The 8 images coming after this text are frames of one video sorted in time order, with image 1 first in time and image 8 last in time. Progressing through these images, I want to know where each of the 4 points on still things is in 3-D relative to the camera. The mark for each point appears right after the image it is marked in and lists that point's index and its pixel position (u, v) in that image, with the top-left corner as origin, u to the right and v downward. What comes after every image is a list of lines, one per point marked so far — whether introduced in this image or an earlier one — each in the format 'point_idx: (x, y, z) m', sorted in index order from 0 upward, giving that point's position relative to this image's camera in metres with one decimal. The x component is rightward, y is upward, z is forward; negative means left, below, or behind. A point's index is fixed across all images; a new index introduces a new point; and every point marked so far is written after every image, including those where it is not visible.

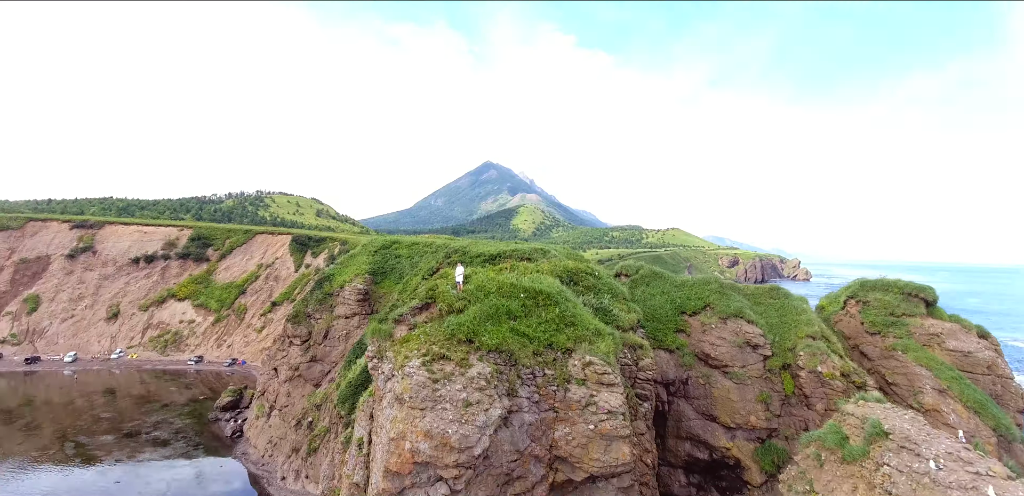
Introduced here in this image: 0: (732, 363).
0: (+9.6, -5.0, +18.7) m
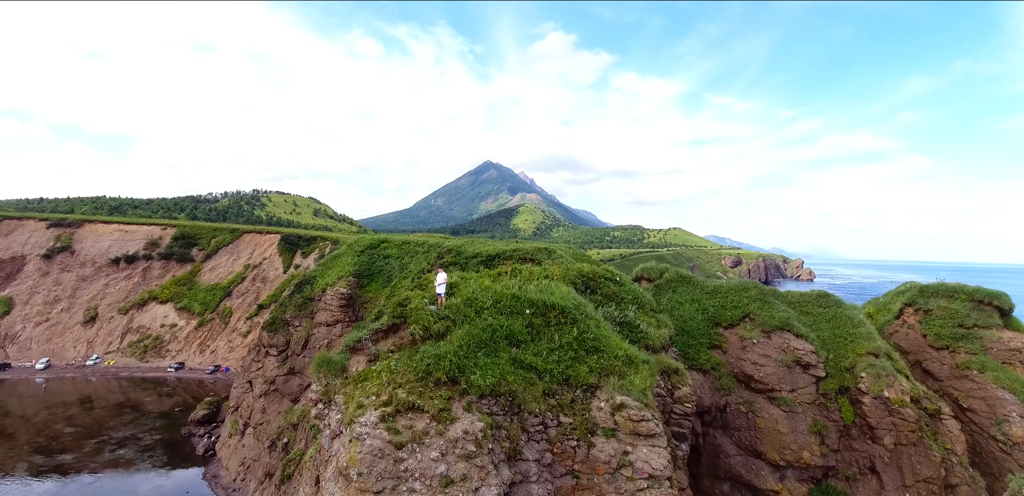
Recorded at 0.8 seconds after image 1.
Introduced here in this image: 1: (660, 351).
0: (+9.6, -5.0, +15.8) m
1: (+5.3, -3.7, +15.3) m
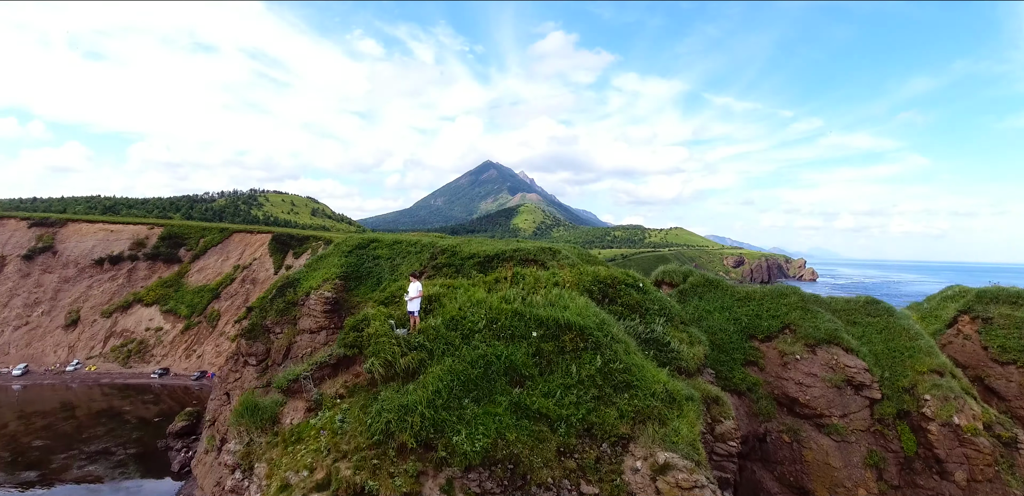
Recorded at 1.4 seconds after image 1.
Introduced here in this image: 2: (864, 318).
0: (+9.6, -5.0, +13.6) m
1: (+5.3, -3.6, +13.1) m
2: (+12.6, -2.5, +16.0) m
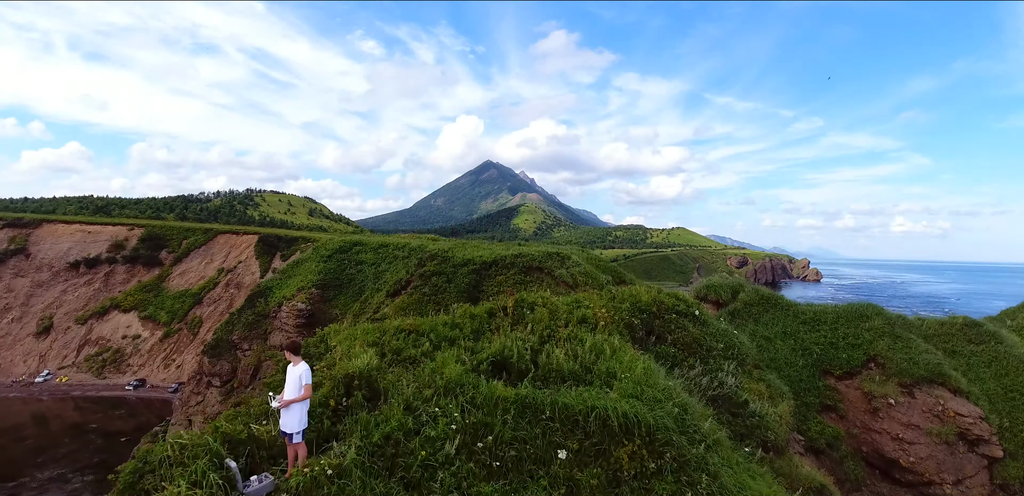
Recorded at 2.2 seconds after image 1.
0: (+9.7, -5.2, +10.6) m
1: (+5.3, -3.8, +10.1) m
2: (+12.6, -2.7, +13.0) m
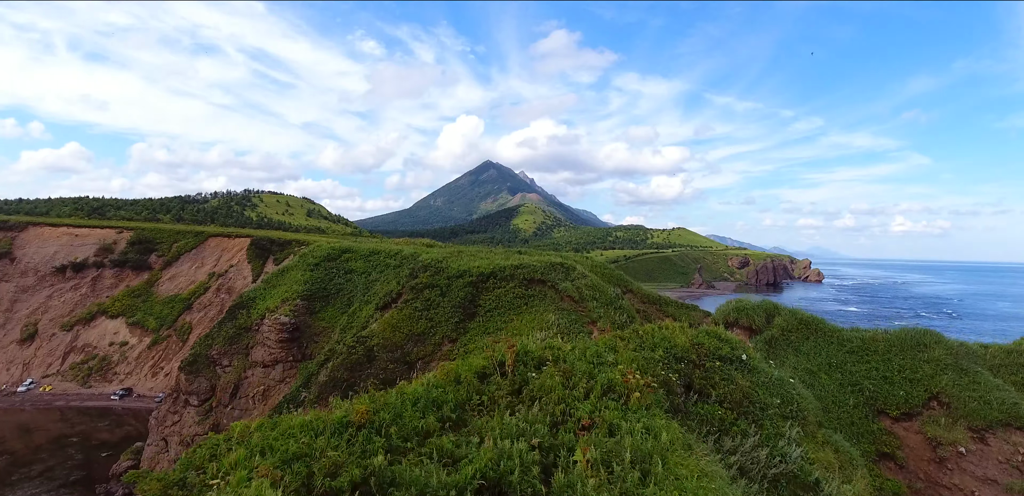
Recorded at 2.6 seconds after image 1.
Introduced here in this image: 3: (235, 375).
0: (+9.7, -5.5, +9.1) m
1: (+5.3, -4.2, +8.6) m
2: (+12.6, -3.0, +11.5) m
3: (-11.9, -5.4, +19.1) m
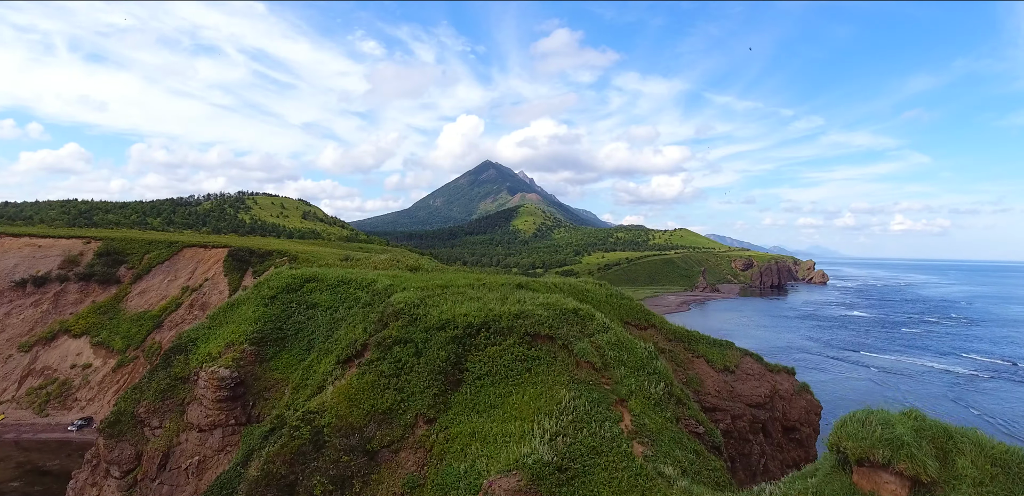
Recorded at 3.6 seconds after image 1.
0: (+9.6, -6.6, +5.3) m
1: (+5.3, -5.3, +4.8) m
2: (+12.6, -4.2, +7.7) m
3: (-11.9, -6.6, +15.3) m
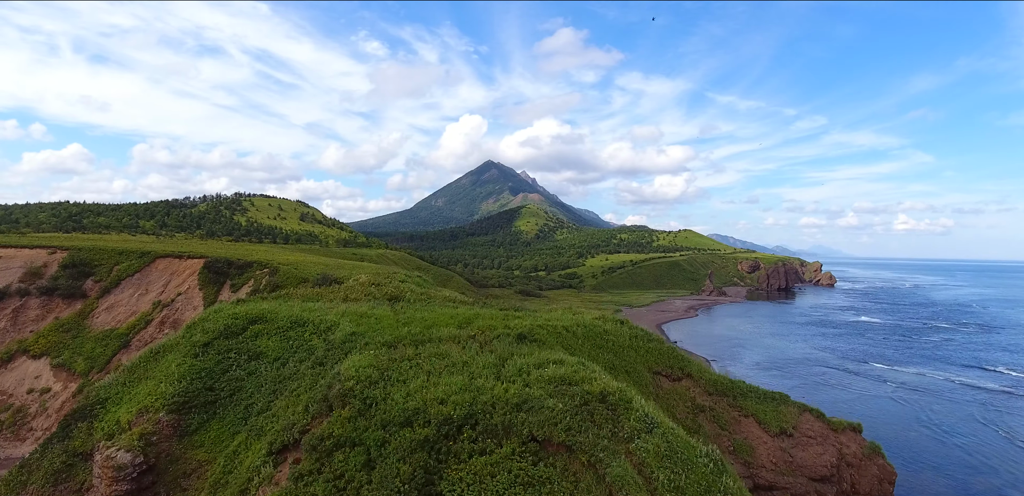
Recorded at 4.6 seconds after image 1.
0: (+9.6, -7.7, +1.4) m
1: (+5.2, -6.4, +0.9) m
2: (+12.5, -5.2, +3.7) m
3: (-12.0, -7.6, +11.5) m
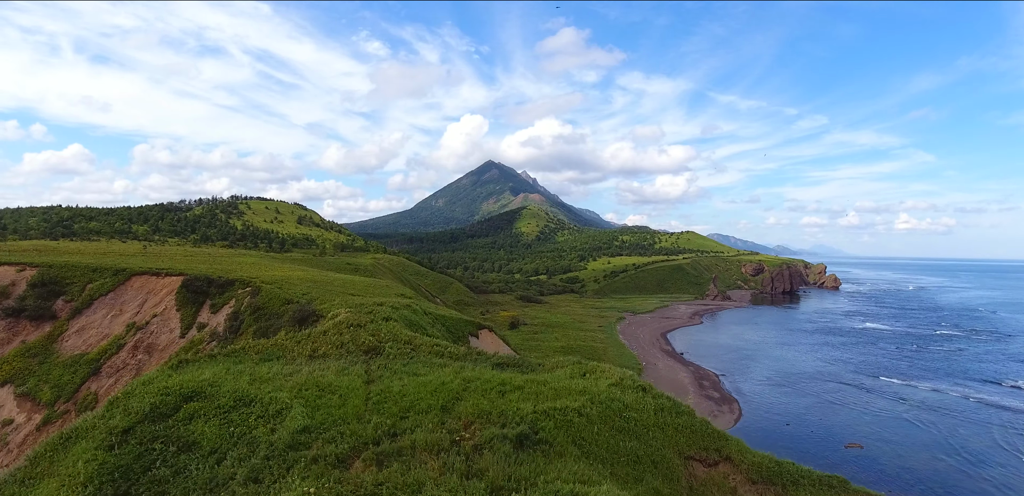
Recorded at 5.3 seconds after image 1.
0: (+9.5, -9.2, -1.5) m
1: (+5.1, -7.9, -2.0) m
2: (+12.5, -6.7, +0.9) m
3: (-12.0, -9.1, +8.6) m
